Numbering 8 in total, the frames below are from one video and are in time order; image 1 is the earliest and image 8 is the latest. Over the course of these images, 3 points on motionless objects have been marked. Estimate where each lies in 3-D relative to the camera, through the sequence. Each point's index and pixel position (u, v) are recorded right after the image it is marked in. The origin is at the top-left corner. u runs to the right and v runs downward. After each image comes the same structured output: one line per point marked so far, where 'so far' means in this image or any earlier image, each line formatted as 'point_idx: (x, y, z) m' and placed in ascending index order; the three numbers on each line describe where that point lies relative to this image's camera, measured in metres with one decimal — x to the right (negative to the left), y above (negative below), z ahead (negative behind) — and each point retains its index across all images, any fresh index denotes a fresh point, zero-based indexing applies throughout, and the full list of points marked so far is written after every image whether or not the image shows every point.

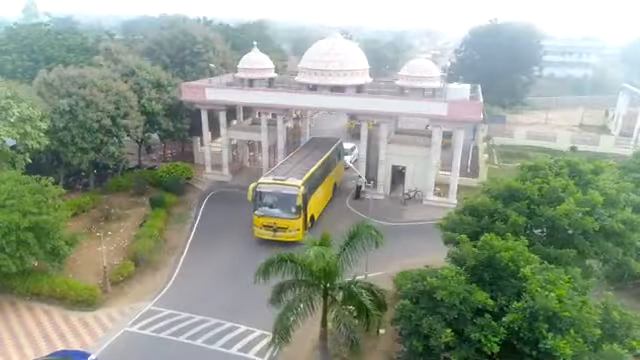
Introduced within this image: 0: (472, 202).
0: (+4.4, -0.6, +13.4) m
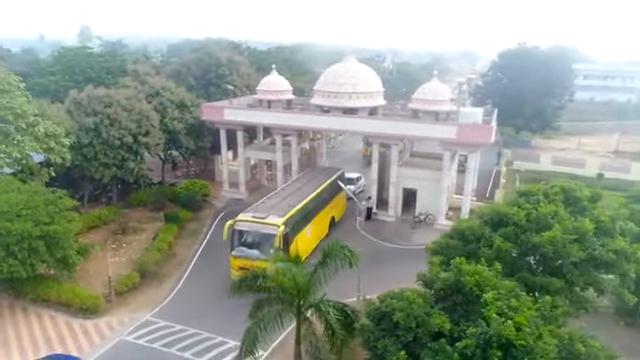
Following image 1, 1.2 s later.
0: (+4.1, -1.3, +13.3) m
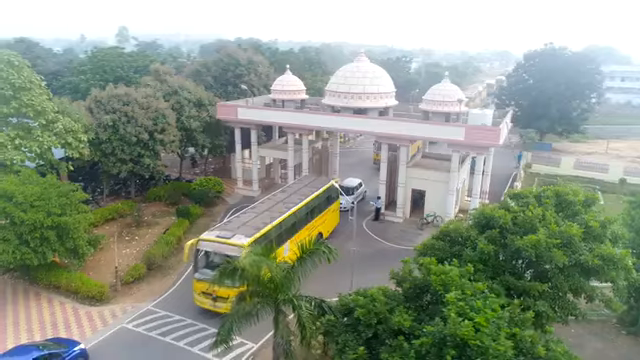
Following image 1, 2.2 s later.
0: (+3.7, -1.4, +13.3) m
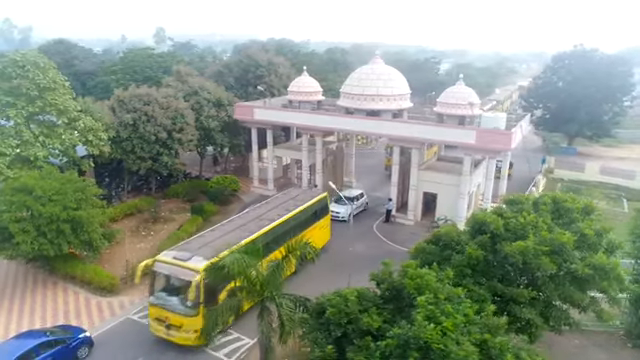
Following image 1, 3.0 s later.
0: (+3.5, -1.5, +13.3) m
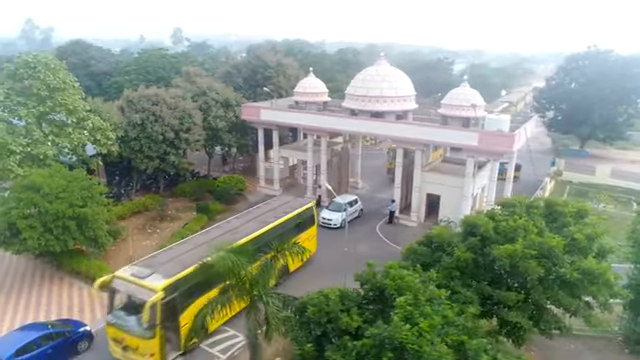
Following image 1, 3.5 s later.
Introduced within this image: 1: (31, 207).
0: (+3.3, -1.6, +13.3) m
1: (-11.6, -1.1, +18.0) m
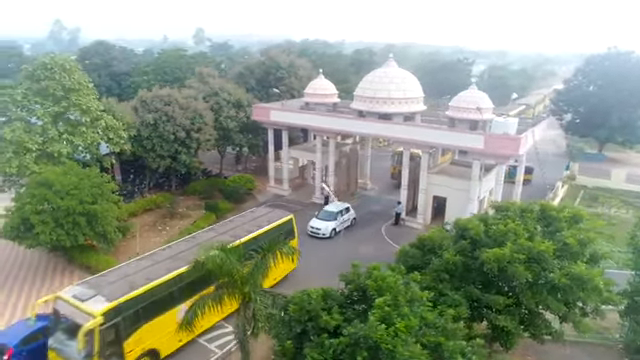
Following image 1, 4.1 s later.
0: (+3.1, -1.6, +13.4) m
1: (-11.5, -1.0, +18.8) m
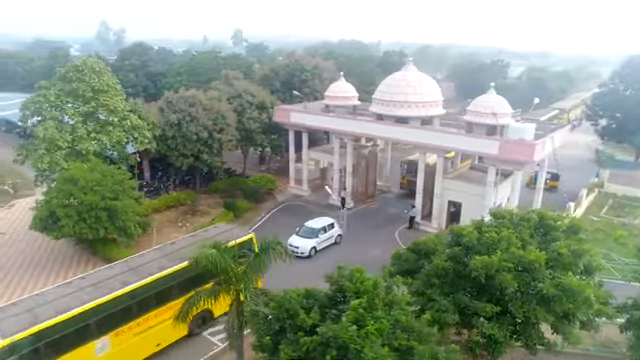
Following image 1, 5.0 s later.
0: (+3.0, -1.8, +13.5) m
1: (-11.2, -0.8, +20.0) m
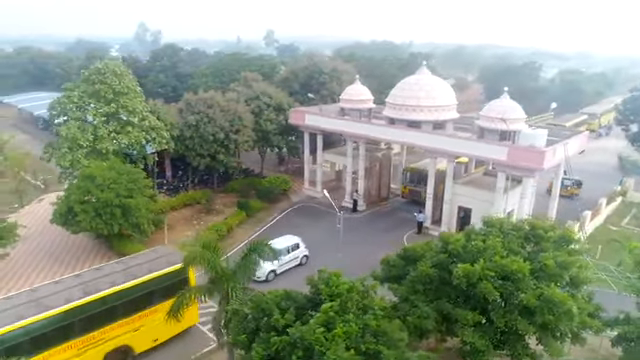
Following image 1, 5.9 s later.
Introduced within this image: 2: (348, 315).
0: (+2.7, -2.0, +13.6) m
1: (-10.9, -0.7, +21.1) m
2: (+0.6, -2.8, +9.4) m
